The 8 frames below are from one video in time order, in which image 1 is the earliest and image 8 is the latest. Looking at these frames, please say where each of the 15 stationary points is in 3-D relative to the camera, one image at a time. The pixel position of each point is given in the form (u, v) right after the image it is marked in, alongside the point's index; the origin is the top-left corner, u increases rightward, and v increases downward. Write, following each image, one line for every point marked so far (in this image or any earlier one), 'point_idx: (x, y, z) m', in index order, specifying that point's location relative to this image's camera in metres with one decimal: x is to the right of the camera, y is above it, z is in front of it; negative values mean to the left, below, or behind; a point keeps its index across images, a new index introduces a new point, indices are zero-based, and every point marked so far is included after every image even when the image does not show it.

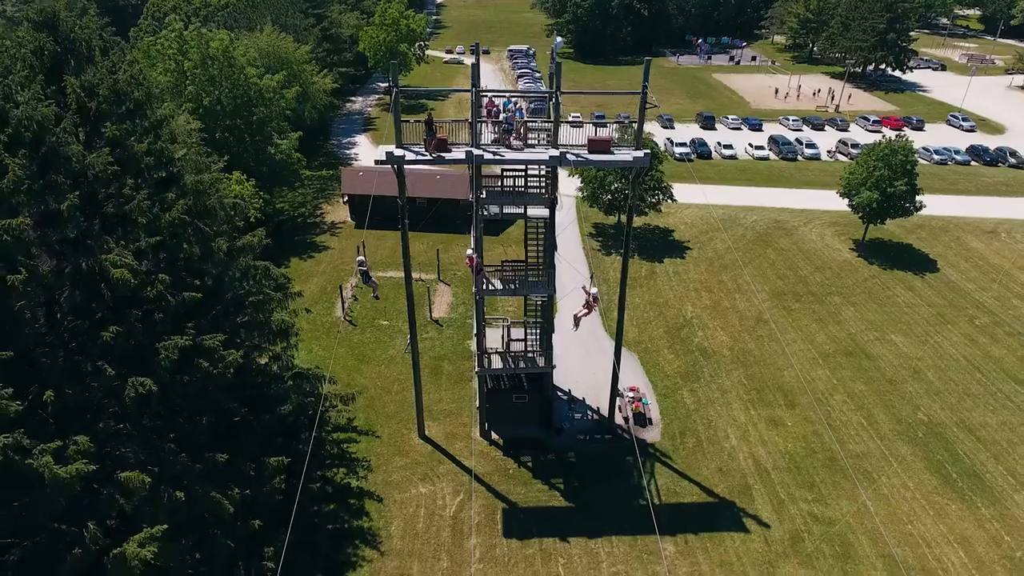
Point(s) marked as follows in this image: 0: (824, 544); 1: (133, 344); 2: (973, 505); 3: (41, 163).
0: (+7.5, -6.2, +18.2) m
1: (-5.9, -1.1, +11.7) m
2: (+11.9, -5.6, +19.6) m
3: (-6.9, +1.7, +11.0) m
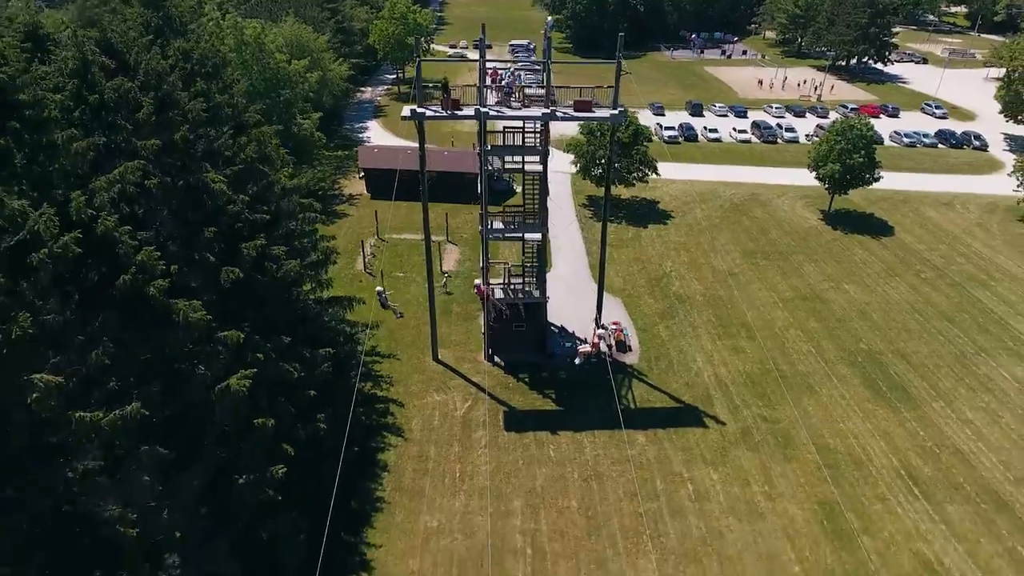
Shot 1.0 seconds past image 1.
0: (+7.5, -4.3, +22.1) m
1: (-5.9, +0.7, +15.6) m
2: (+11.9, -3.8, +23.5) m
3: (-6.9, +3.6, +14.9) m
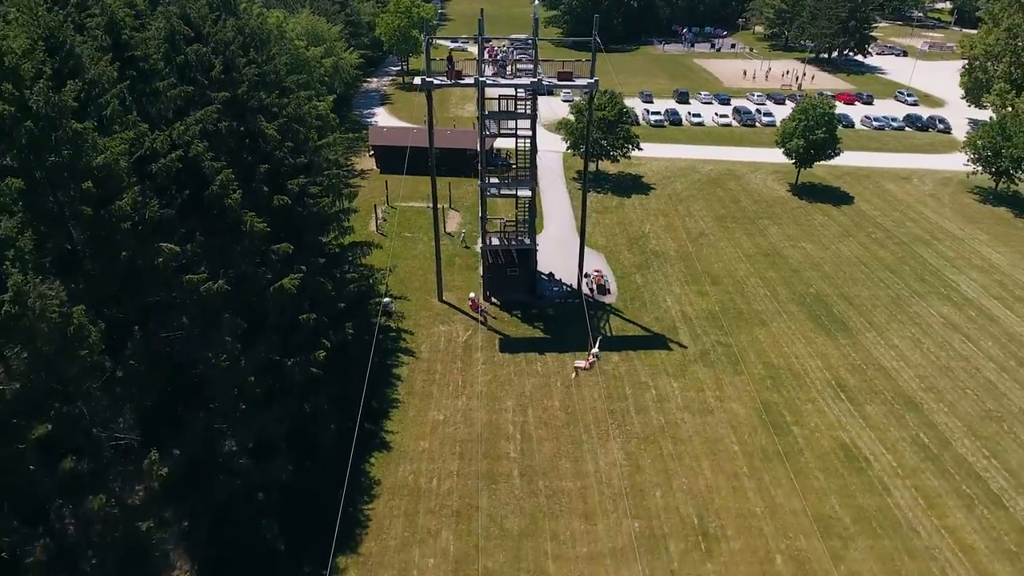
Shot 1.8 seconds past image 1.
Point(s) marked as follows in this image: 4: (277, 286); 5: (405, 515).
0: (+7.3, -2.4, +26.1) m
1: (-6.1, +2.6, +19.6) m
2: (+11.7, -1.8, +27.5) m
3: (-7.1, +5.5, +19.0) m
4: (-5.5, -0.1, +18.0) m
5: (-2.7, -5.6, +19.0) m
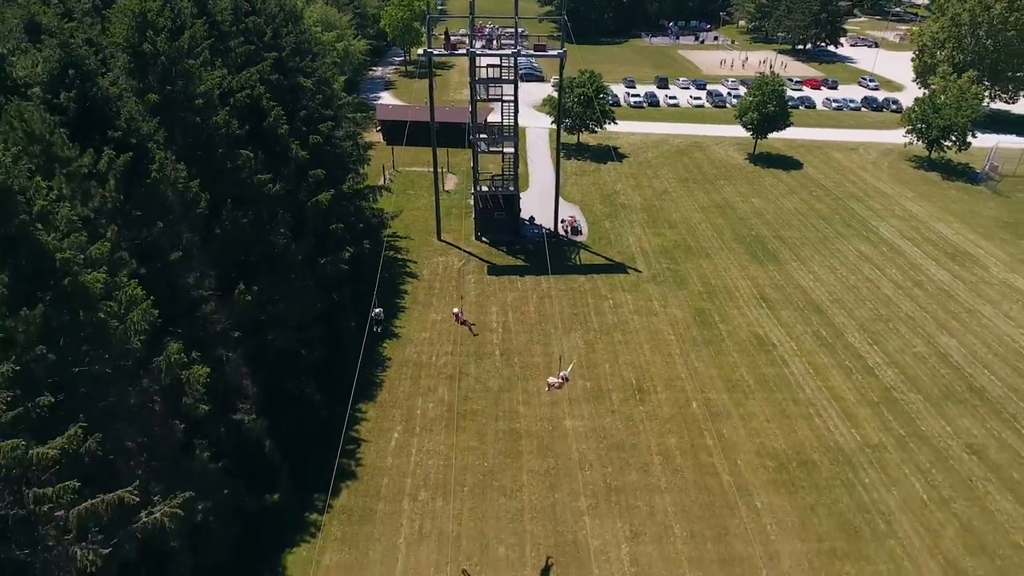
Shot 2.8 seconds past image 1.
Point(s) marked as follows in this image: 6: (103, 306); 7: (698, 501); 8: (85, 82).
0: (+6.6, +0.4, +31.9) m
1: (-6.8, +5.4, +25.4) m
2: (+11.1, +1.0, +33.3) m
3: (-7.7, +8.2, +24.8) m
4: (-6.2, +2.7, +23.7) m
5: (-3.3, -2.9, +24.7) m
6: (-7.0, -0.4, +13.3) m
7: (+4.9, -5.5, +19.8) m
8: (-8.9, +4.3, +15.9) m
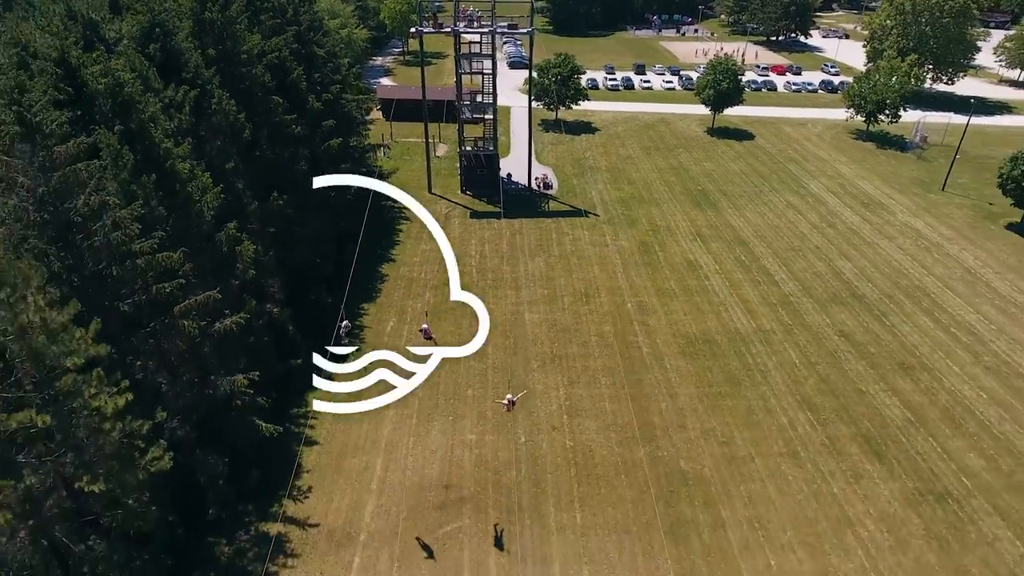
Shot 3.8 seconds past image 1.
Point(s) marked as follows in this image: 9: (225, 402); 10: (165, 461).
0: (+5.6, +3.3, +38.0) m
1: (-7.9, +8.3, +31.6) m
2: (+10.0, +3.9, +39.4) m
3: (-8.9, +11.2, +30.9) m
4: (-7.3, +5.6, +29.9) m
5: (-4.4, 0.0, +30.9) m
6: (-8.2, +2.6, +19.4) m
7: (+3.7, -2.6, +26.0) m
8: (-10.0, +7.3, +22.1) m
9: (-7.2, -2.8, +19.1) m
10: (-6.9, -3.4, +15.1) m
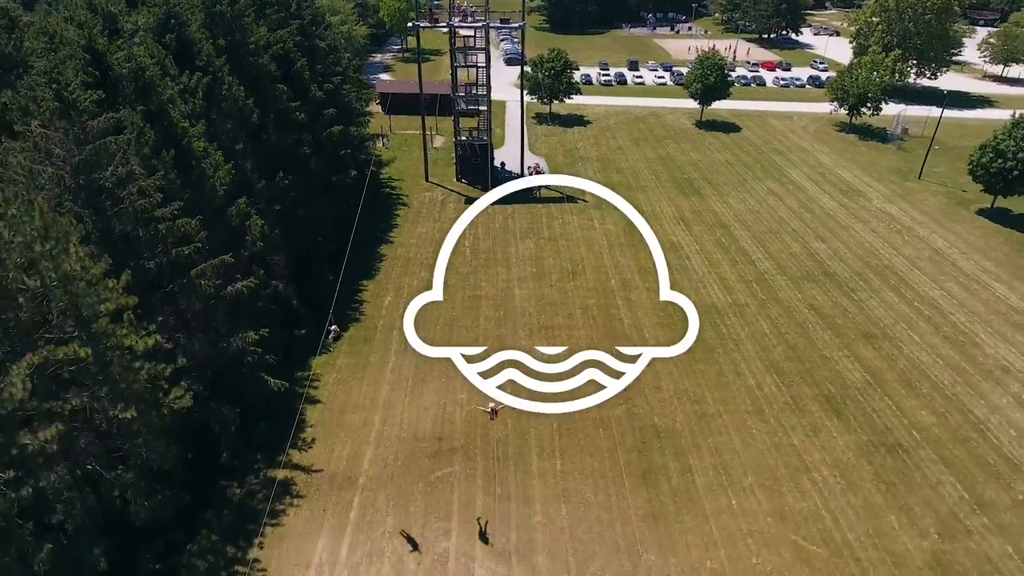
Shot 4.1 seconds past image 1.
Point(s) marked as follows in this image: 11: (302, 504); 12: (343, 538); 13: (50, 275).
0: (+5.2, +4.3, +39.9) m
1: (-8.3, +9.2, +33.4) m
2: (+9.6, +4.9, +41.2) m
3: (-9.3, +12.1, +32.8) m
4: (-7.7, +6.5, +31.8) m
5: (-4.8, +1.0, +32.8) m
6: (-8.5, +3.5, +21.3) m
7: (+3.4, -1.6, +27.8) m
8: (-10.4, +8.2, +24.0) m
9: (-7.6, -1.9, +21.0) m
10: (-7.2, -2.5, +16.9) m
11: (-5.5, -5.6, +19.8) m
12: (-4.2, -6.1, +18.8) m
13: (-8.6, +0.2, +14.3) m
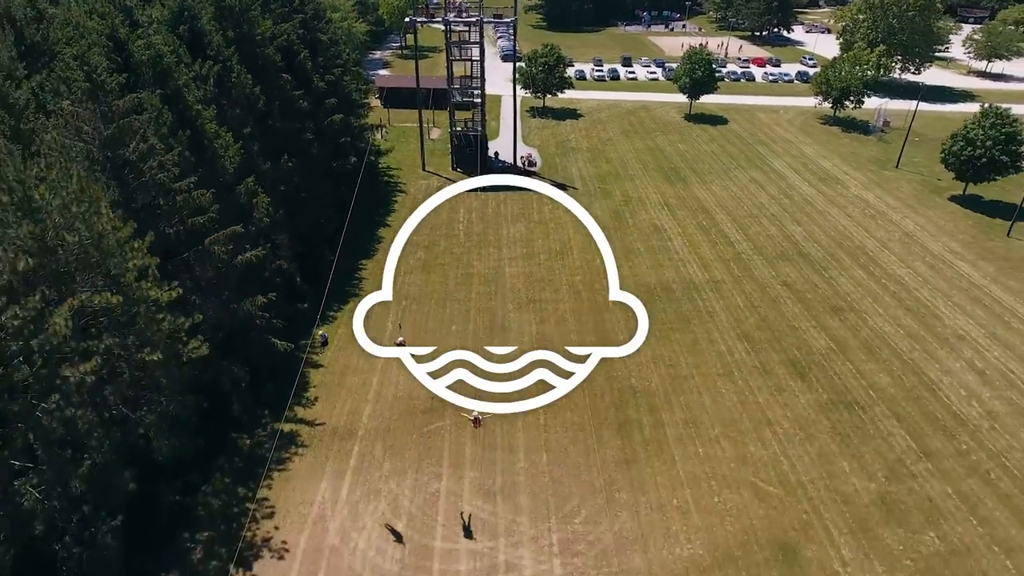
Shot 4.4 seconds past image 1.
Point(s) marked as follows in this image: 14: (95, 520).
0: (+4.8, +5.2, +41.8) m
1: (-8.7, +10.1, +35.3) m
2: (+9.2, +5.8, +43.2) m
3: (-9.7, +13.0, +34.7) m
4: (-8.1, +7.4, +33.7) m
5: (-5.2, +1.9, +34.7) m
6: (-9.0, +4.4, +23.2) m
7: (+3.0, -0.7, +29.7) m
8: (-10.9, +9.1, +25.9) m
9: (-8.0, -1.0, +22.9) m
10: (-7.7, -1.6, +18.9) m
11: (-5.9, -4.7, +21.7) m
12: (-4.6, -5.2, +20.7) m
13: (-9.1, +1.2, +16.2) m
14: (-8.8, -4.8, +16.0) m
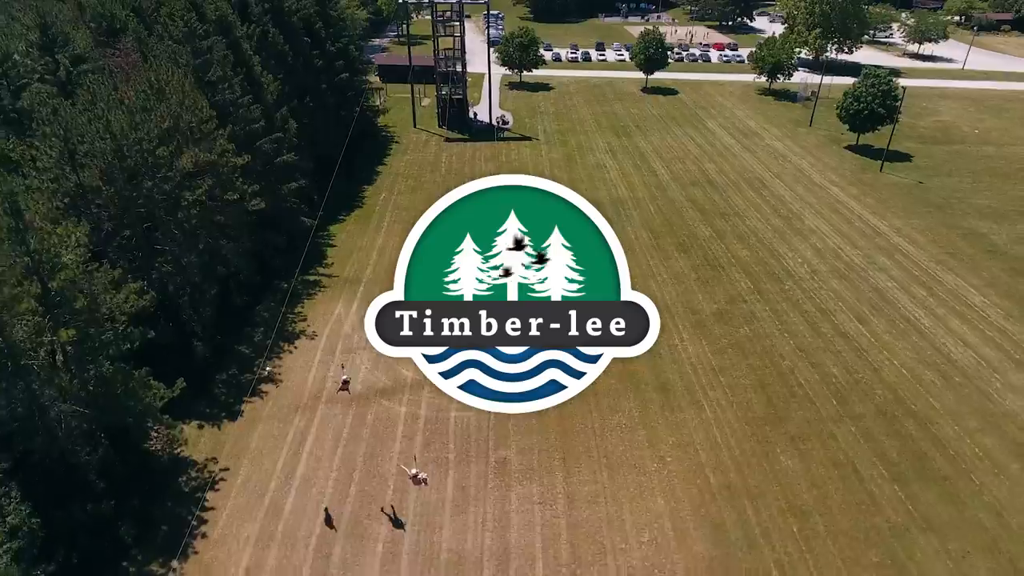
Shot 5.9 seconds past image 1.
0: (+3.0, +9.8, +51.3) m
1: (-10.5, +14.7, +44.9) m
2: (+7.4, +10.4, +52.7) m
3: (-11.5, +17.6, +44.3) m
4: (-9.8, +12.0, +43.3) m
5: (-7.0, +6.5, +44.2) m
6: (-10.7, +9.0, +32.8) m
7: (+1.2, +3.9, +39.3) m
8: (-12.6, +13.7, +35.5) m
9: (-9.7, +3.6, +32.4) m
10: (-9.4, +3.0, +28.4) m
11: (-7.6, -0.1, +31.3) m
12: (-6.3, -0.6, +30.2) m
13: (-10.8, +5.8, +25.7) m
14: (-10.5, -0.3, +25.5) m
